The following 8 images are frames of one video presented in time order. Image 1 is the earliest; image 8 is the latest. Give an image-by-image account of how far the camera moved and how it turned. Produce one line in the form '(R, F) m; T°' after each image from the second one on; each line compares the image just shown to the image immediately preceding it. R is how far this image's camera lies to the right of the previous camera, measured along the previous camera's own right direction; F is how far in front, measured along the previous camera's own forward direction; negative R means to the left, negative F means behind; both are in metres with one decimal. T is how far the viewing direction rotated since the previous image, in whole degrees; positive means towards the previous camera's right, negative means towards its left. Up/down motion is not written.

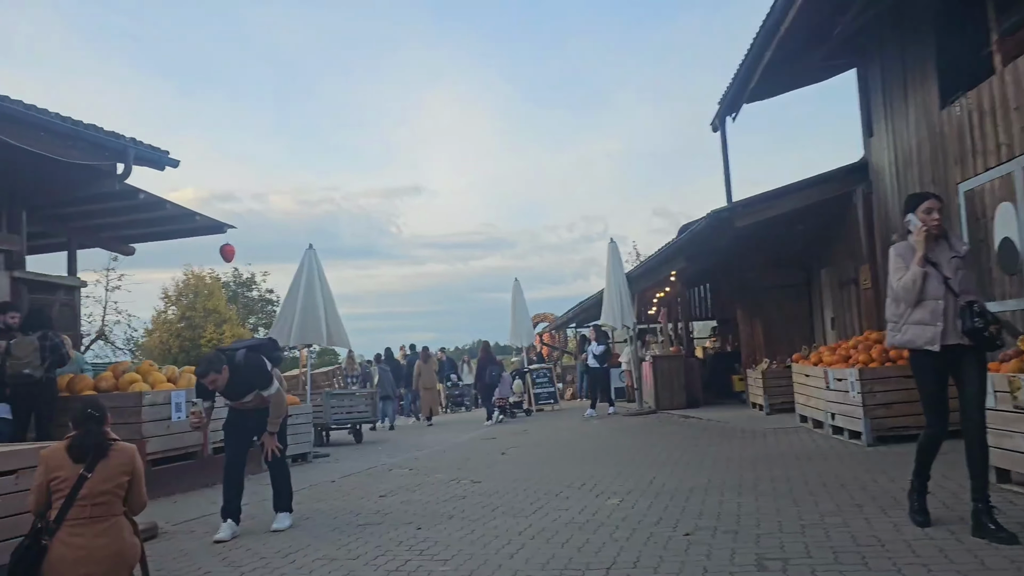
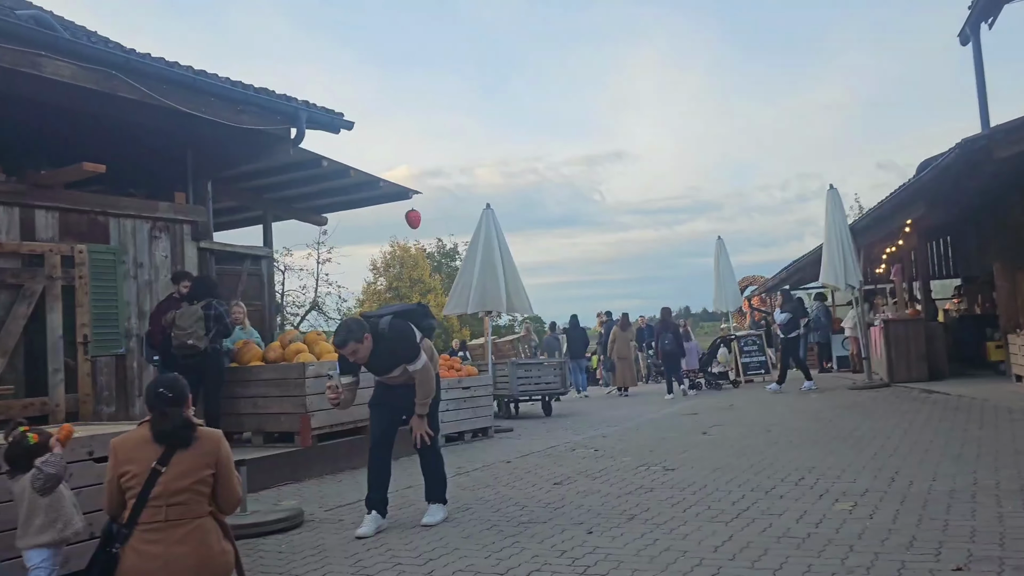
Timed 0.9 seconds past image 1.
(+0.1, +1.2) m; -14°
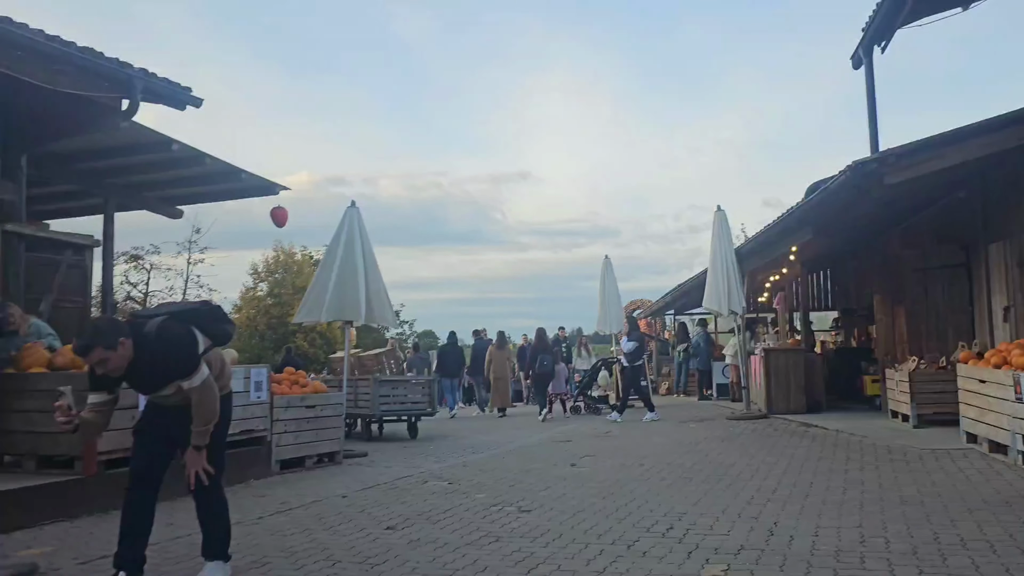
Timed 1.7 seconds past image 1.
(+0.4, +1.0) m; +7°
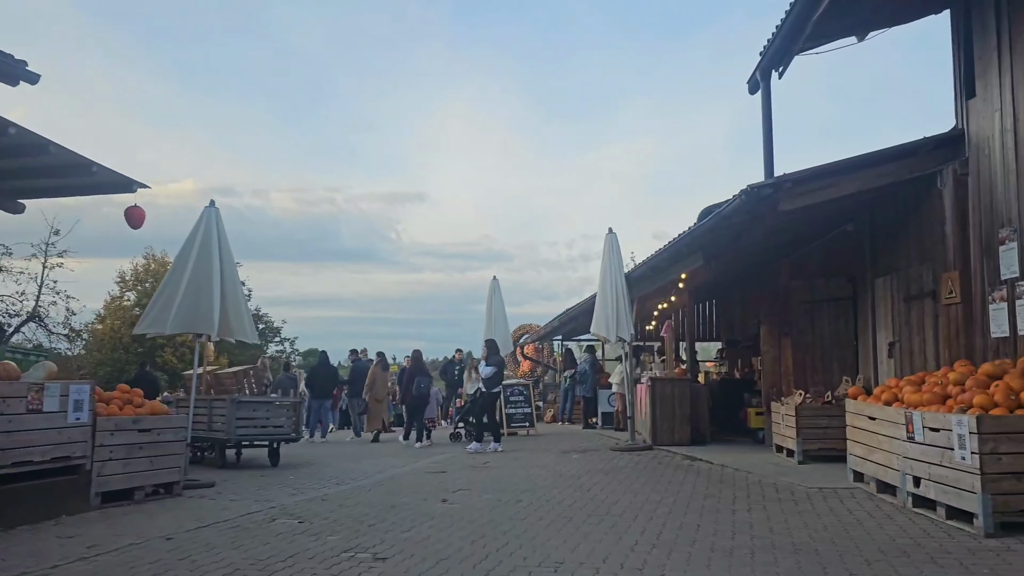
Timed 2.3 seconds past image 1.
(+0.2, +0.8) m; +7°
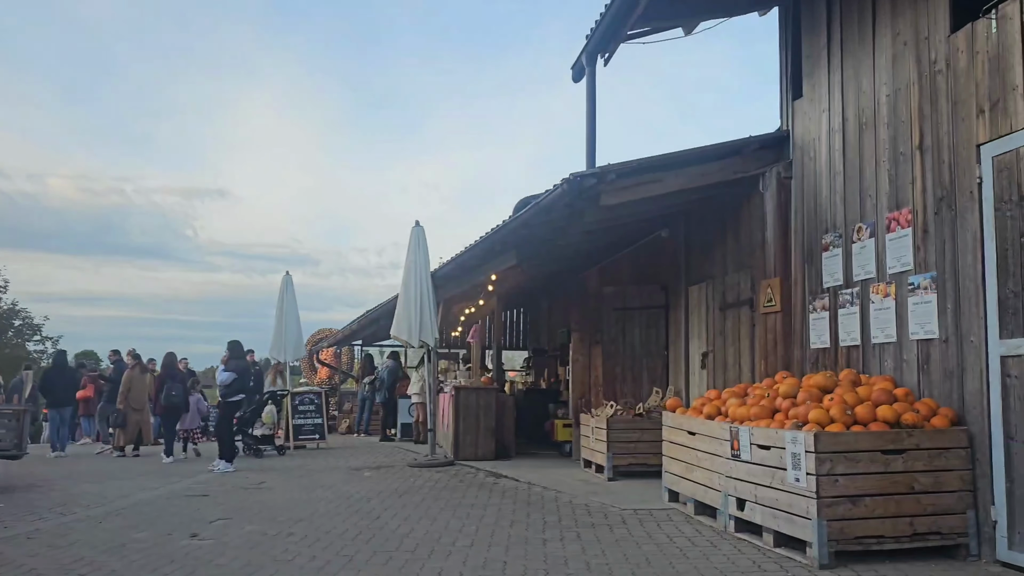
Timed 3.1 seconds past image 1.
(+0.2, +1.2) m; +13°
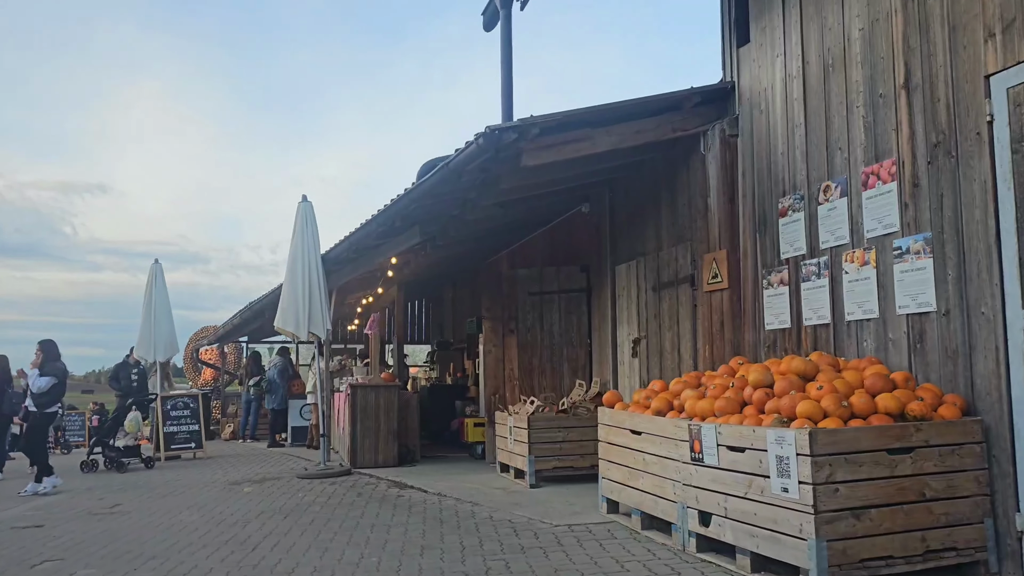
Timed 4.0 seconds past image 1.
(-0.1, +1.3) m; +7°
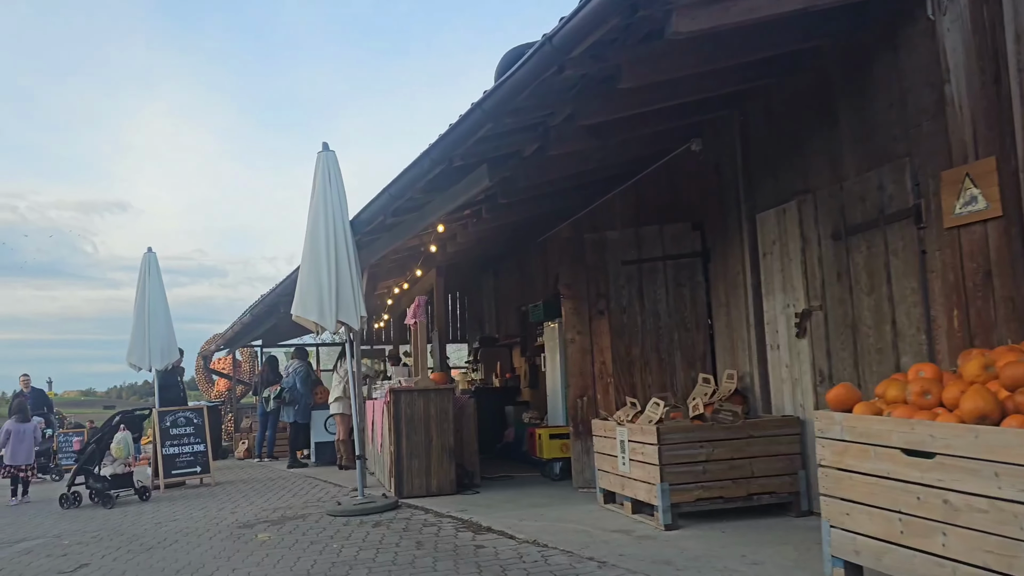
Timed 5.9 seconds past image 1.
(-0.7, +2.4) m; -1°
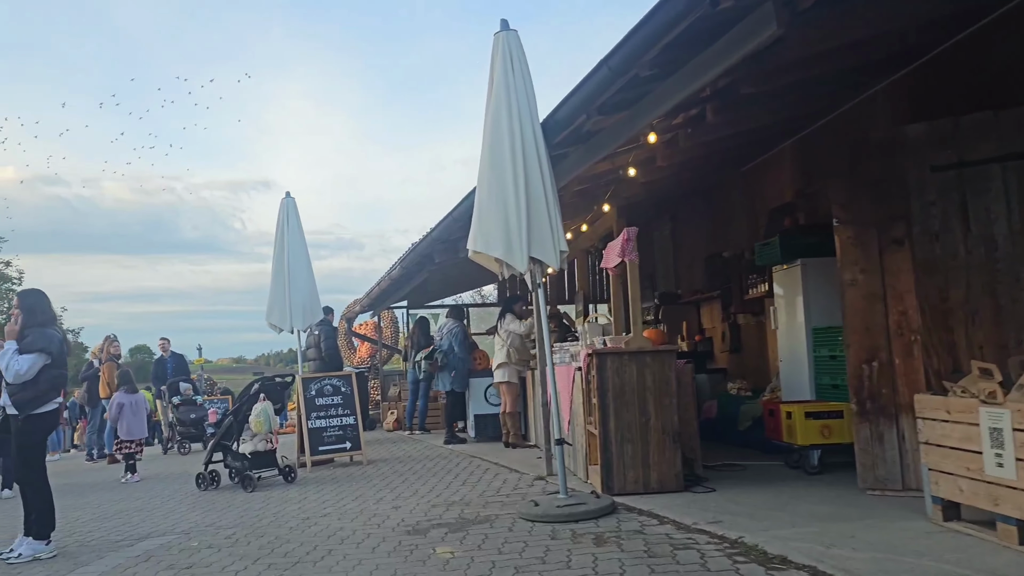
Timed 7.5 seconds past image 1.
(-0.8, +2.0) m; -9°
